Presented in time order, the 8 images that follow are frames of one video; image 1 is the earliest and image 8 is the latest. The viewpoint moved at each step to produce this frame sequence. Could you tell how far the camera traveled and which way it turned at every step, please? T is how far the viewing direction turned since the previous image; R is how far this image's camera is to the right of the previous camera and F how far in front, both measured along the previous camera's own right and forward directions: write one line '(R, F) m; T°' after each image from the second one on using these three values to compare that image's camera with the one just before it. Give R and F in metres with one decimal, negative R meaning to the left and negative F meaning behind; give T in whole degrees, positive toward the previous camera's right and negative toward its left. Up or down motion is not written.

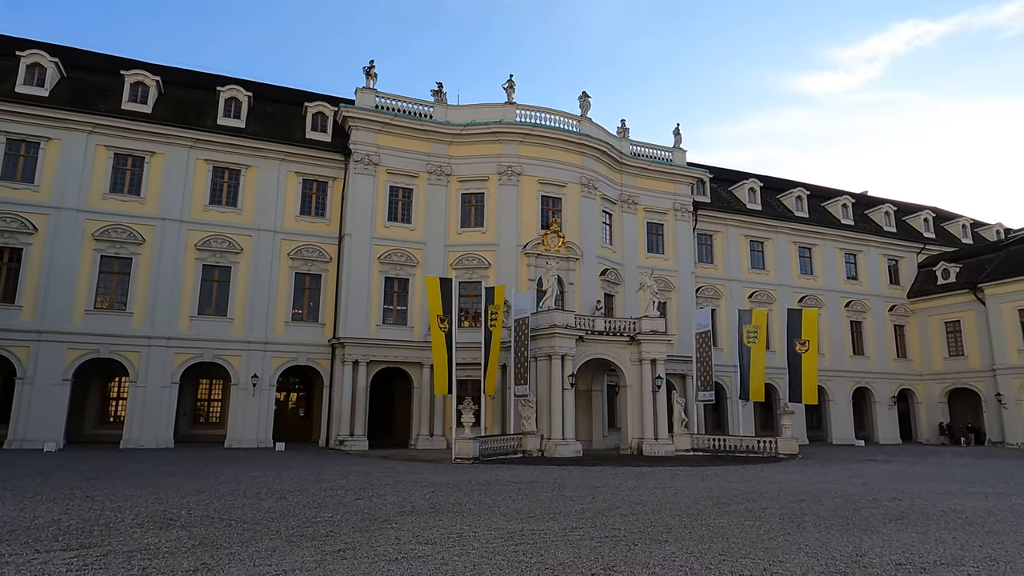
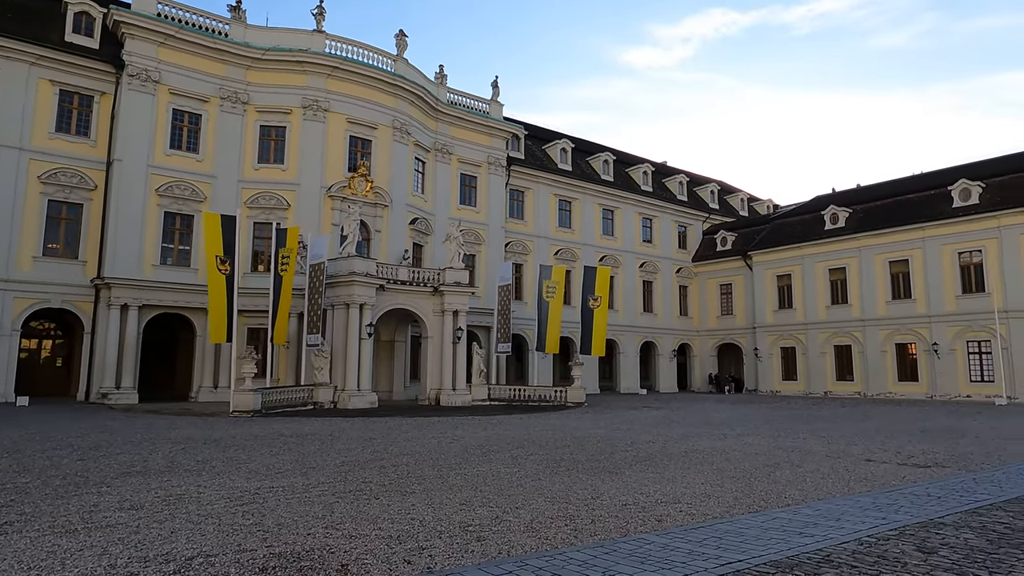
(+0.9, +0.4) m; +15°
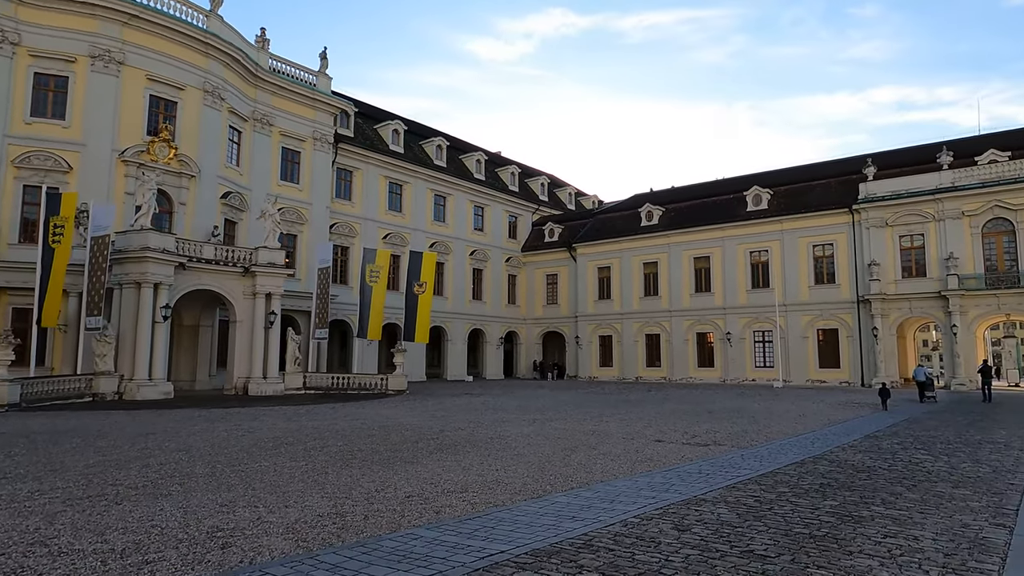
(+0.5, +0.3) m; +14°
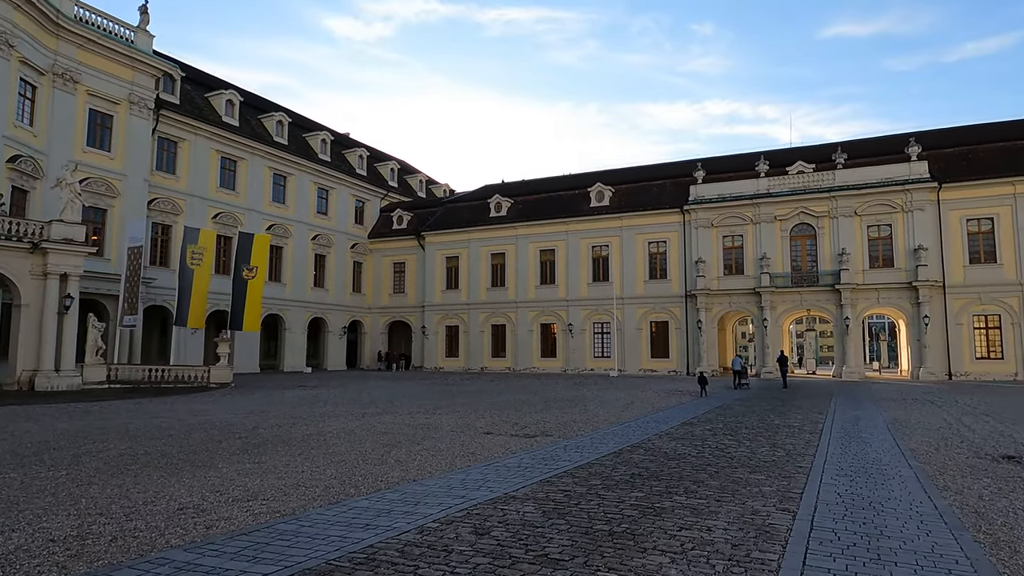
(+0.5, +0.5) m; +13°
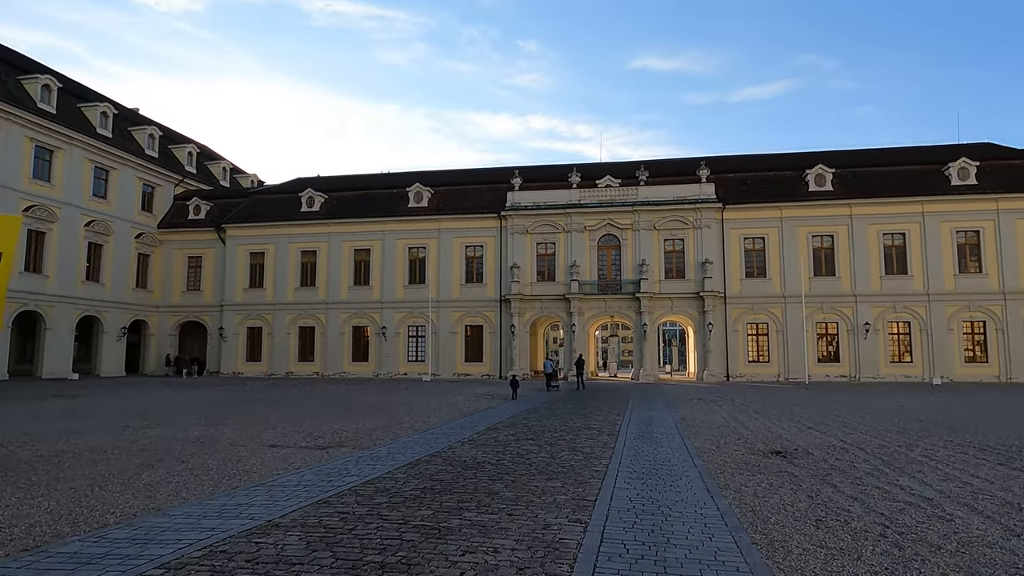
(+0.3, +0.6) m; +15°
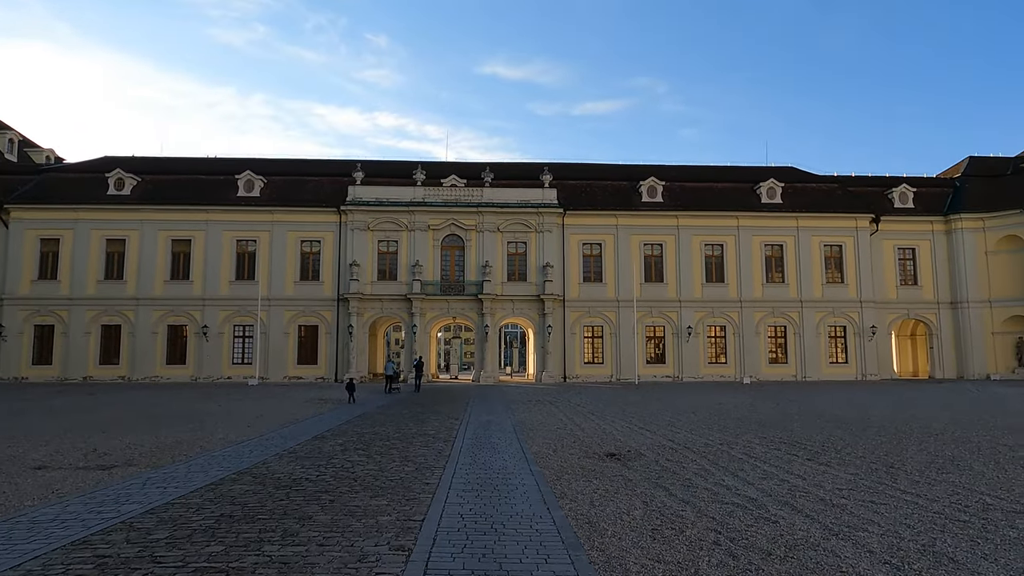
(+0.2, +0.6) m; +13°
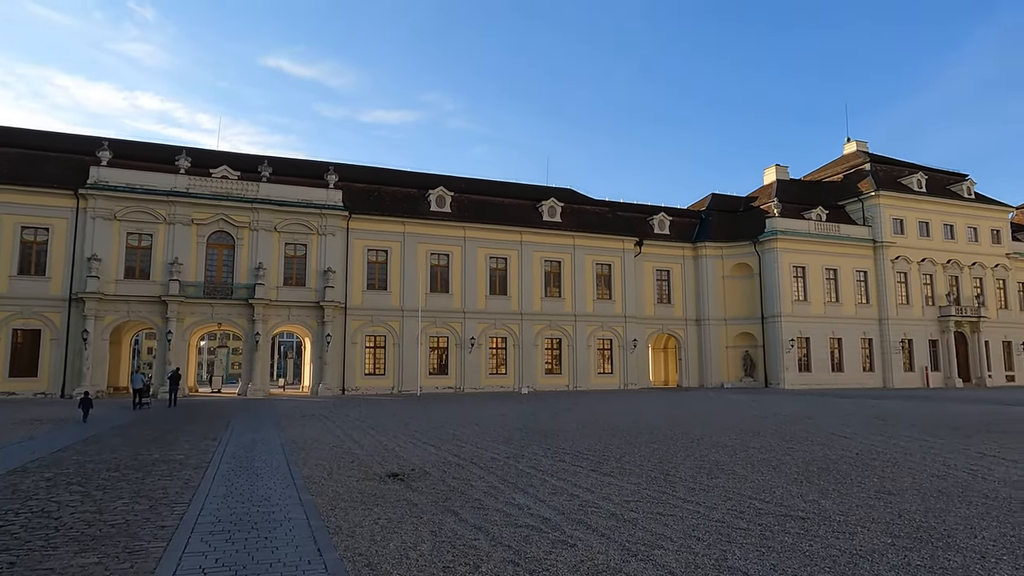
(0.0, +0.8) m; +19°
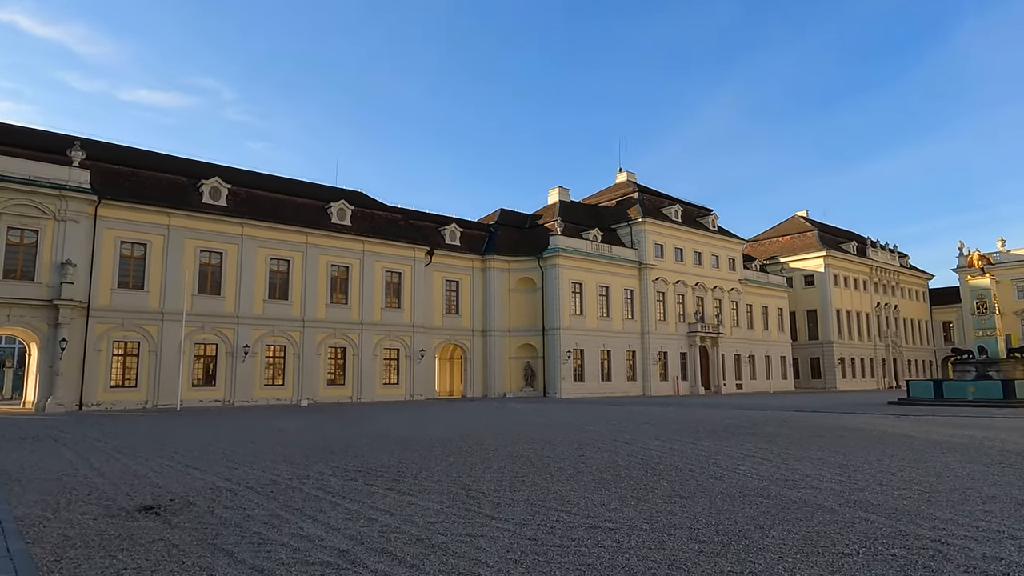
(-0.2, +0.6) m; +18°
